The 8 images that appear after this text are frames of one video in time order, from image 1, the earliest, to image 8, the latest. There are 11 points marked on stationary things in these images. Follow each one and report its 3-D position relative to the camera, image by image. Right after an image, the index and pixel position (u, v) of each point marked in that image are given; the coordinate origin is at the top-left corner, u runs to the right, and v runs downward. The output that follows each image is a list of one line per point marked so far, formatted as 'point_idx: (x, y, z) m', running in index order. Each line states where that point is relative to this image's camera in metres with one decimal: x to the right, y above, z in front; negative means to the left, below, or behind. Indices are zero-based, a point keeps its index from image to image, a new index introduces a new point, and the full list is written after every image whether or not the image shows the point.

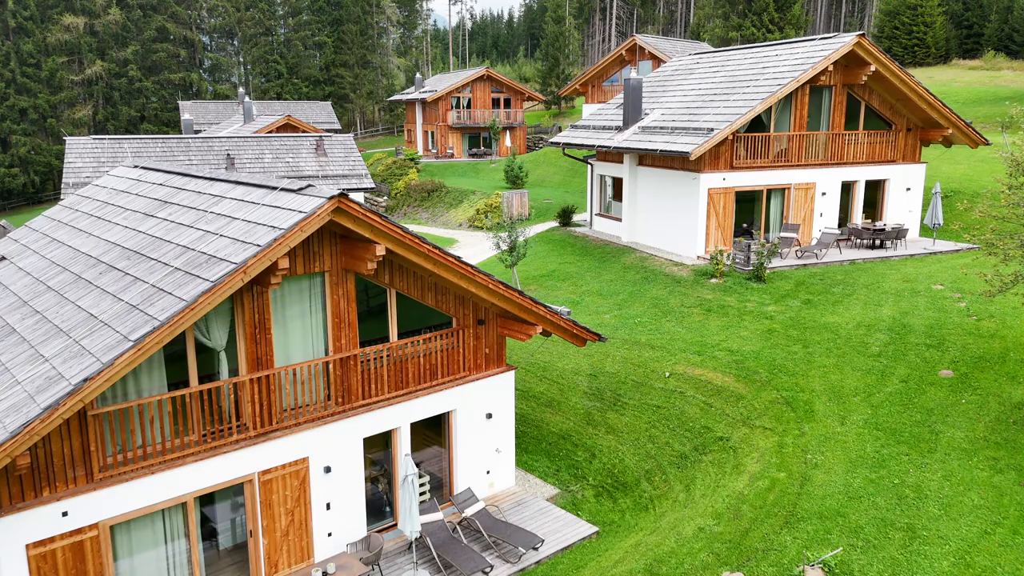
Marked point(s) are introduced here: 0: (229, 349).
0: (-6.1, -1.3, +11.8) m
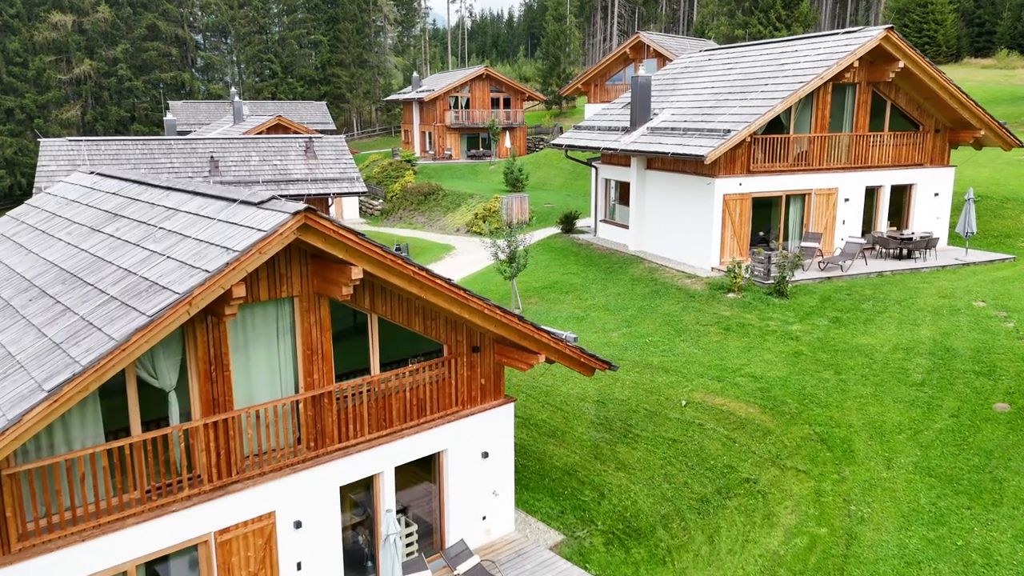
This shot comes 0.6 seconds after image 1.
0: (-6.1, -1.9, +10.1) m
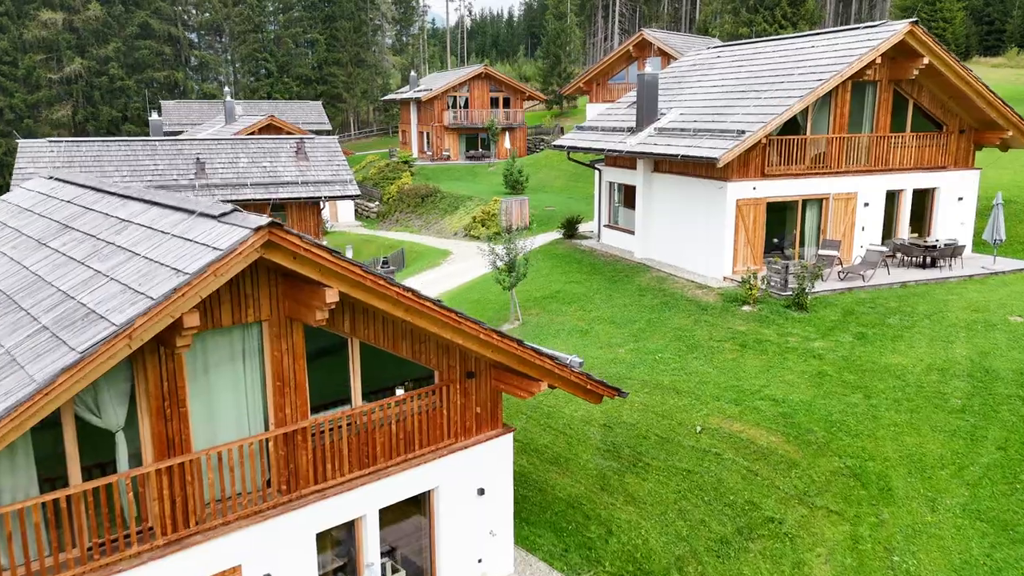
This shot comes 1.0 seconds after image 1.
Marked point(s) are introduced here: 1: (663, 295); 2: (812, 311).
0: (-6.2, -2.3, +8.8) m
1: (+5.5, -0.3, +19.8) m
2: (+9.6, -0.7, +17.5) m
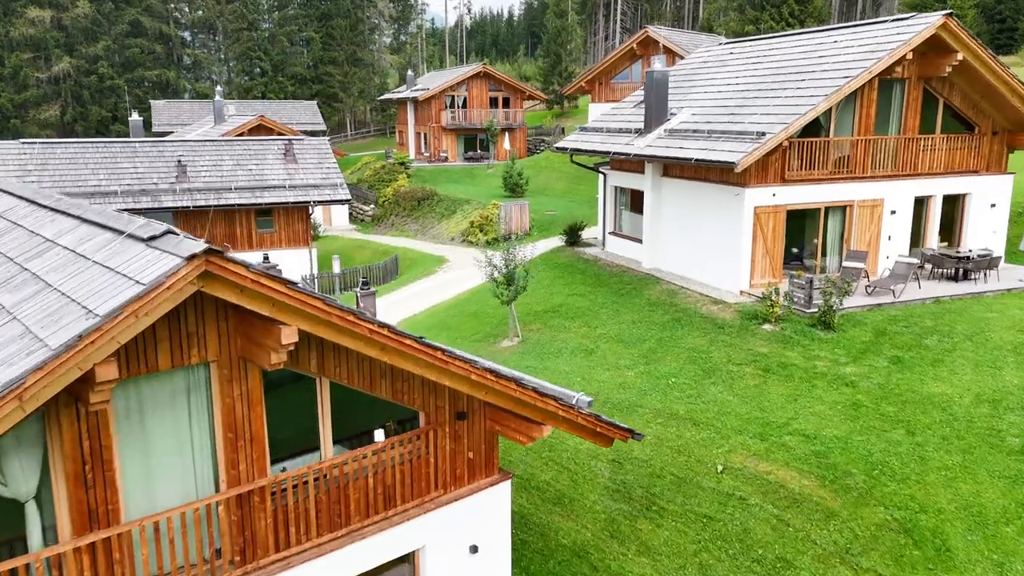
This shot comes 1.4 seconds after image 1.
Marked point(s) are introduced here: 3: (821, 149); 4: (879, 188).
0: (-6.2, -2.8, +7.2) m
1: (+5.5, -0.8, +18.3) m
2: (+9.6, -1.2, +15.9) m
3: (+10.8, +4.9, +19.1) m
4: (+13.2, +3.6, +19.6) m
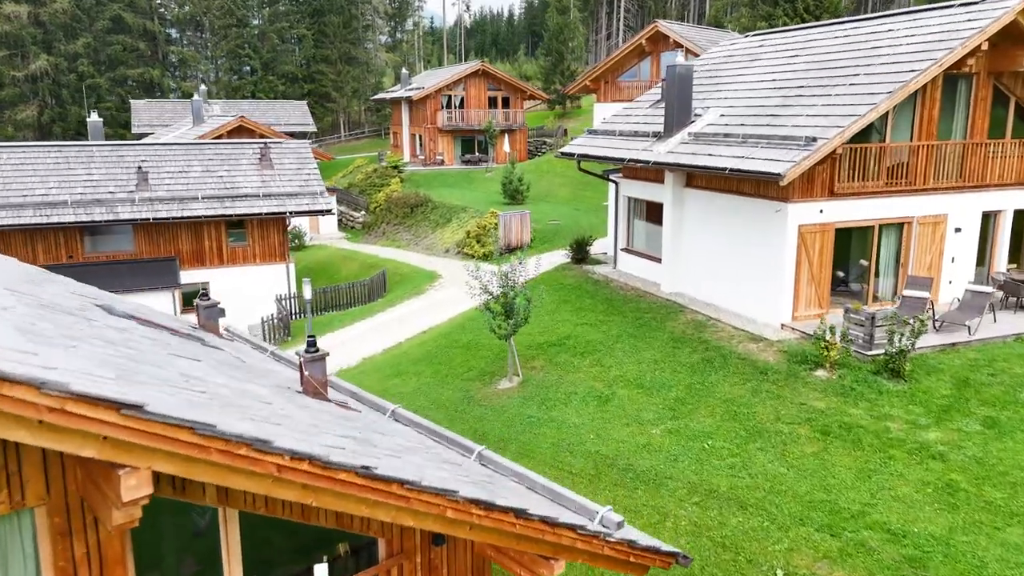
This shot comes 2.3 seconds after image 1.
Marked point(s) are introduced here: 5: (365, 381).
0: (-6.2, -3.7, +4.3) m
1: (+5.4, -1.7, +15.4) m
2: (+9.6, -2.2, +13.0) m
3: (+10.8, +3.9, +16.2) m
4: (+13.2, +2.6, +16.7) m
5: (-5.0, -3.2, +18.5) m
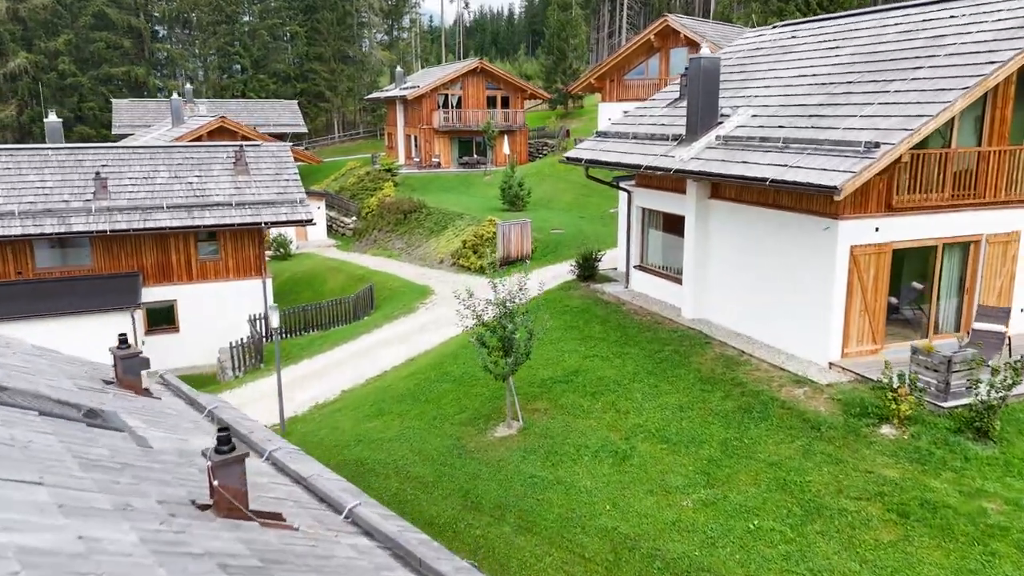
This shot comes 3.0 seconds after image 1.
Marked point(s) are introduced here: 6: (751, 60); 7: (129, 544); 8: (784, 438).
0: (-6.3, -4.5, +1.9) m
1: (+5.4, -2.5, +12.9) m
2: (+9.5, -3.0, +10.6) m
3: (+10.8, +3.1, +13.7) m
4: (+13.1, +1.9, +14.2) m
5: (-5.0, -4.0, +16.1) m
6: (+7.9, +7.6, +18.3) m
7: (-3.2, -2.1, +4.5) m
8: (+5.8, -3.1, +11.6) m
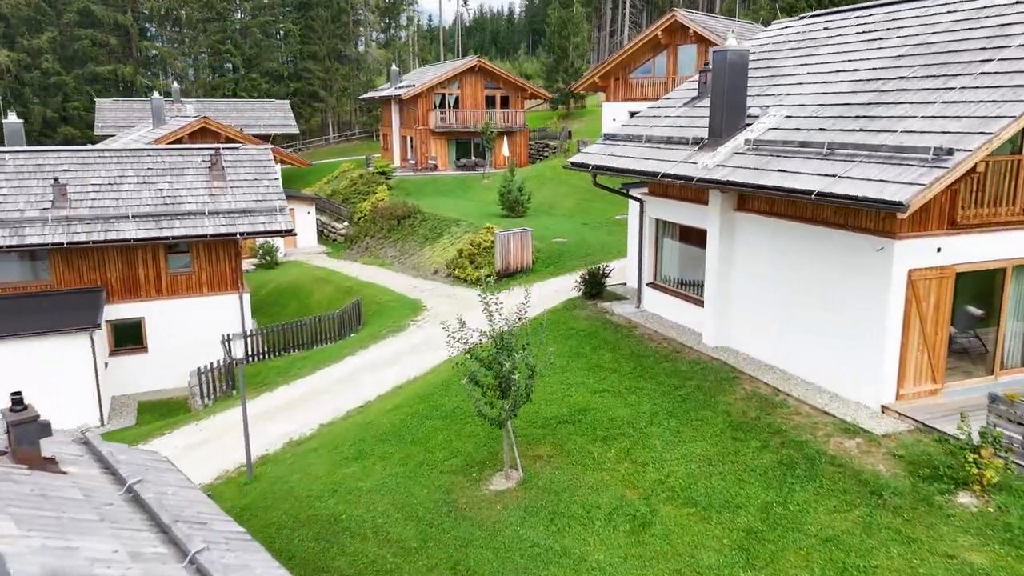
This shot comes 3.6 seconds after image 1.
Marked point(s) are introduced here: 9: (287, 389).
0: (-6.3, -5.1, -0.1) m
1: (+5.4, -3.2, +10.9) m
2: (+9.5, -3.6, +8.6) m
3: (+10.7, +2.5, +11.7) m
4: (+13.1, +1.2, +12.2) m
5: (-5.1, -4.6, +14.1) m
6: (+7.9, +7.0, +16.3) m
7: (-3.2, -2.8, +2.6) m
8: (+5.7, -3.8, +9.6) m
9: (-7.6, -3.4, +18.5) m
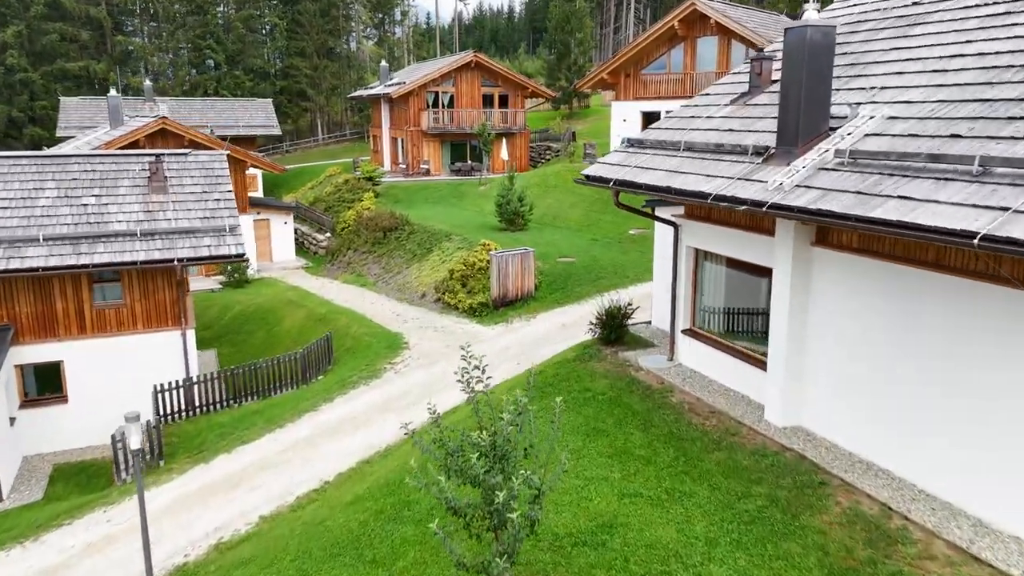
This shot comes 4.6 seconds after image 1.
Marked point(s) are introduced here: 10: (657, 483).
0: (-6.3, -6.3, -3.9) m
1: (+5.3, -4.4, +7.1) m
2: (+9.5, -4.8, +4.8) m
3: (+10.7, +1.3, +8.0) m
4: (+13.0, 0.0, +8.5) m
5: (-5.1, -5.8, +10.3) m
6: (+7.9, +5.8, +12.5) m
7: (-3.3, -4.0, -1.2) m
8: (+5.7, -5.0, +5.8) m
9: (-7.7, -4.6, +14.8) m
10: (+2.7, -3.6, +10.2) m
